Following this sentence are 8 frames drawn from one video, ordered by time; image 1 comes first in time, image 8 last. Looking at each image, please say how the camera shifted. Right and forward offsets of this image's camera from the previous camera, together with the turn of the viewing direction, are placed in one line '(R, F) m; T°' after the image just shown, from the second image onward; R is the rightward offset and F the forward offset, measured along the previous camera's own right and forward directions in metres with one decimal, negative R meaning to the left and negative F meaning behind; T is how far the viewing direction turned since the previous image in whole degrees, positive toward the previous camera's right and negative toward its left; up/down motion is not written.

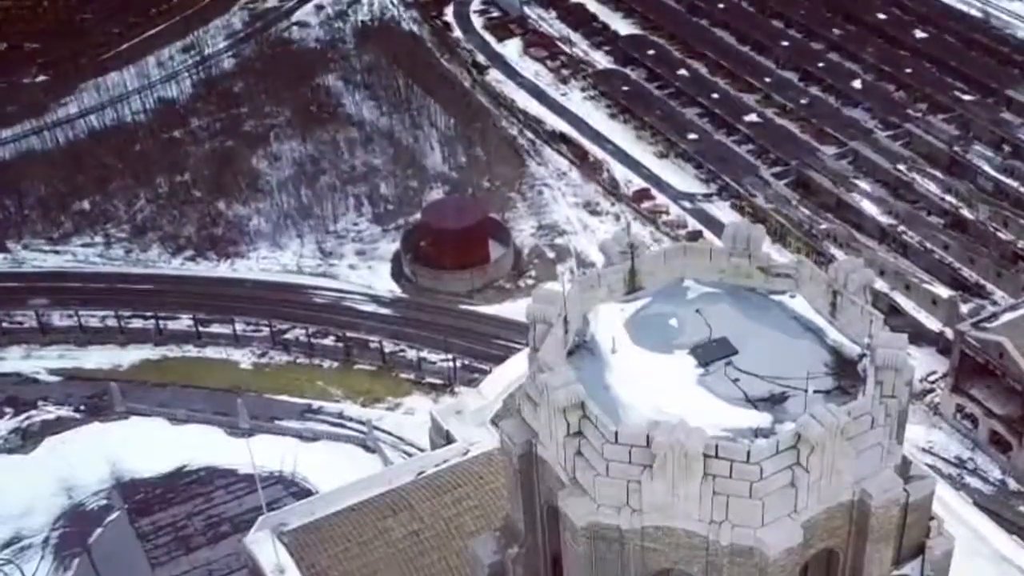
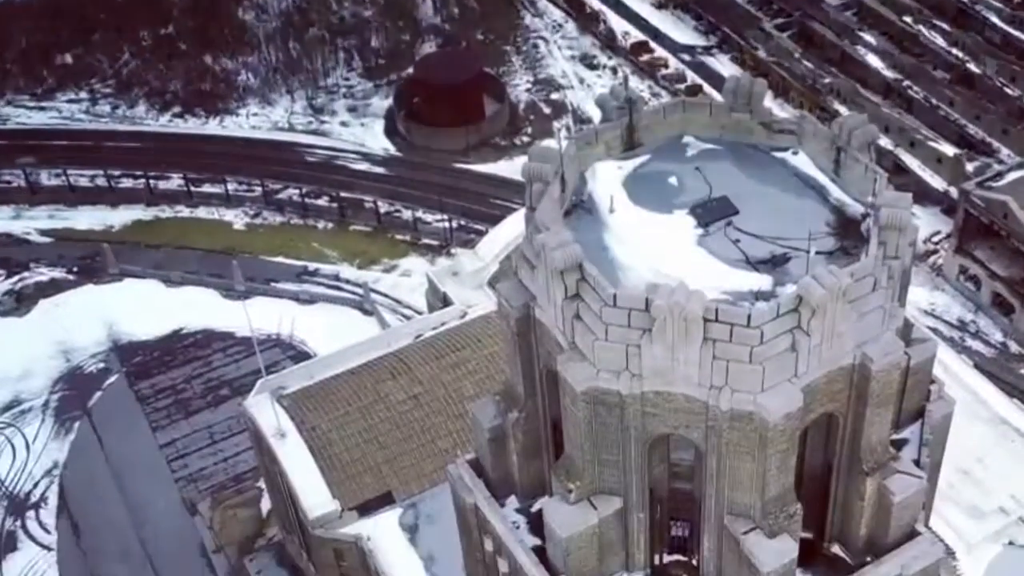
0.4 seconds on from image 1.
(-0.1, +0.4) m; 0°
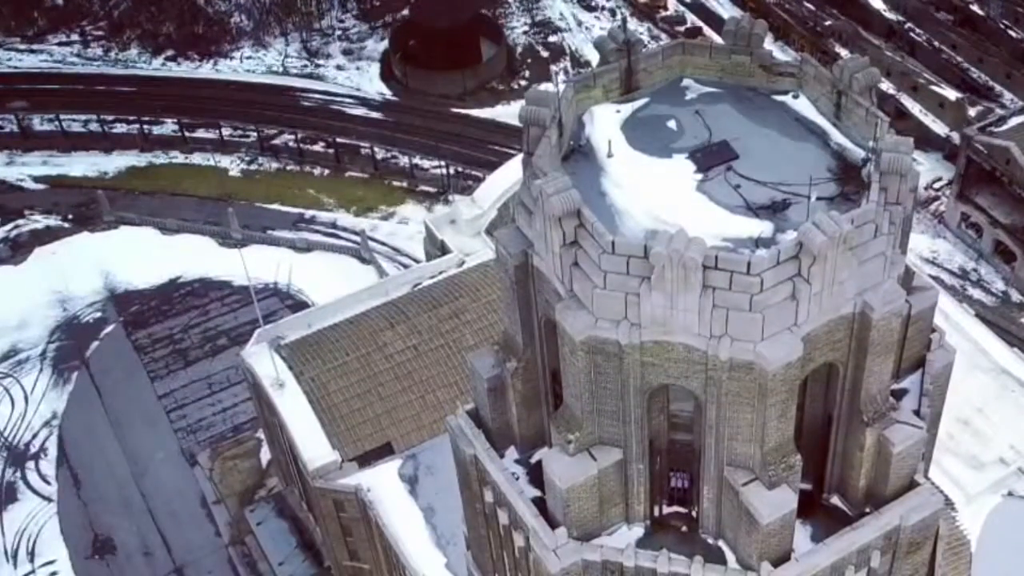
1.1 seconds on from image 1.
(+0.1, +0.3) m; 0°
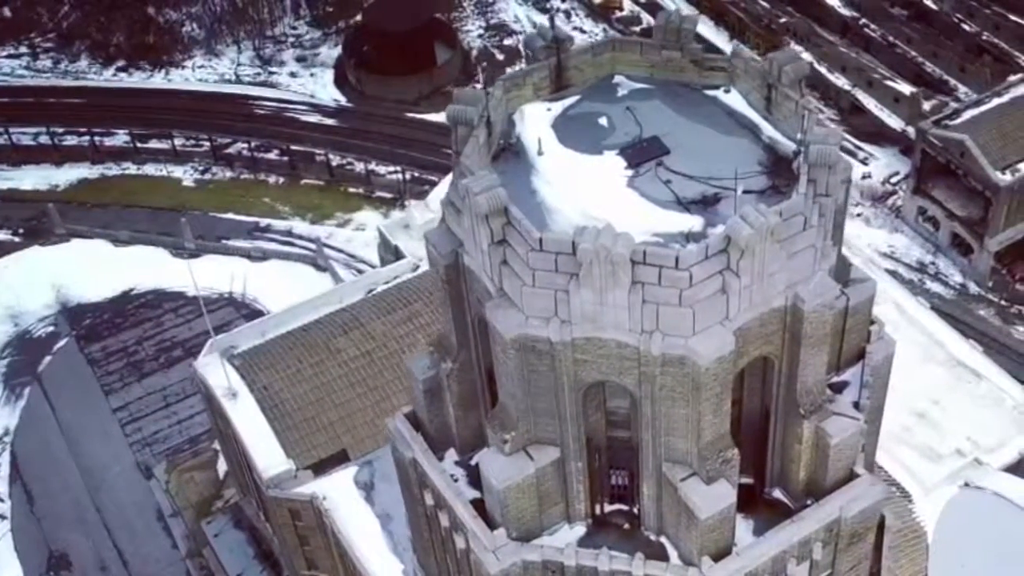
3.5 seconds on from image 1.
(+0.5, +0.1) m; +2°
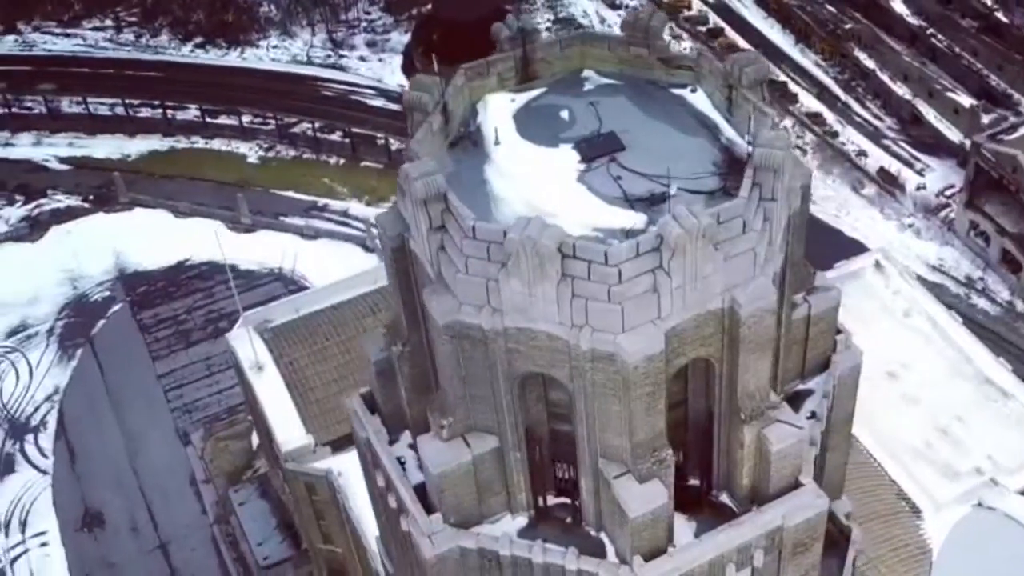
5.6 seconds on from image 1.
(+2.1, -0.1) m; -4°
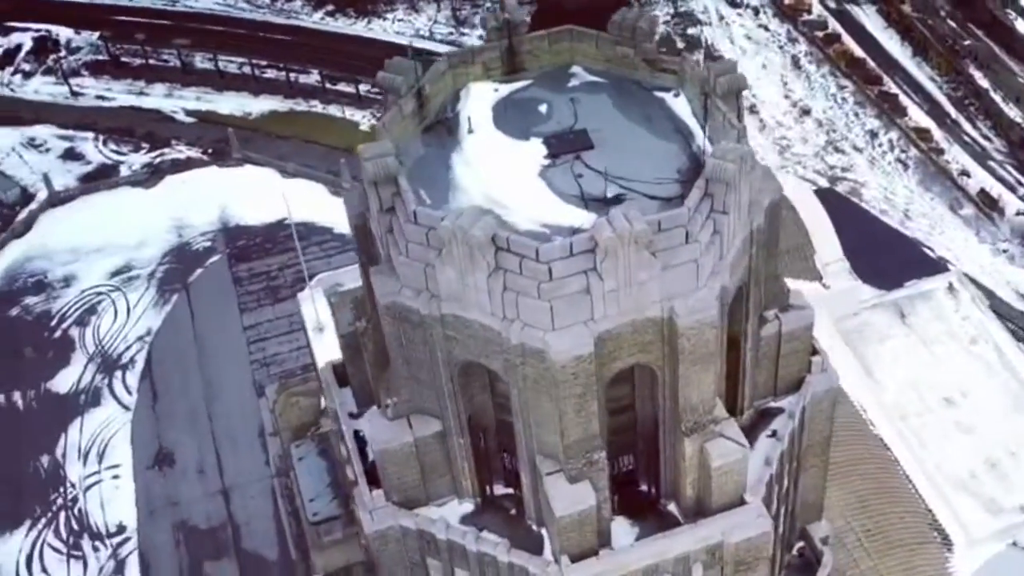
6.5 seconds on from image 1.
(+2.8, 0.0) m; -7°
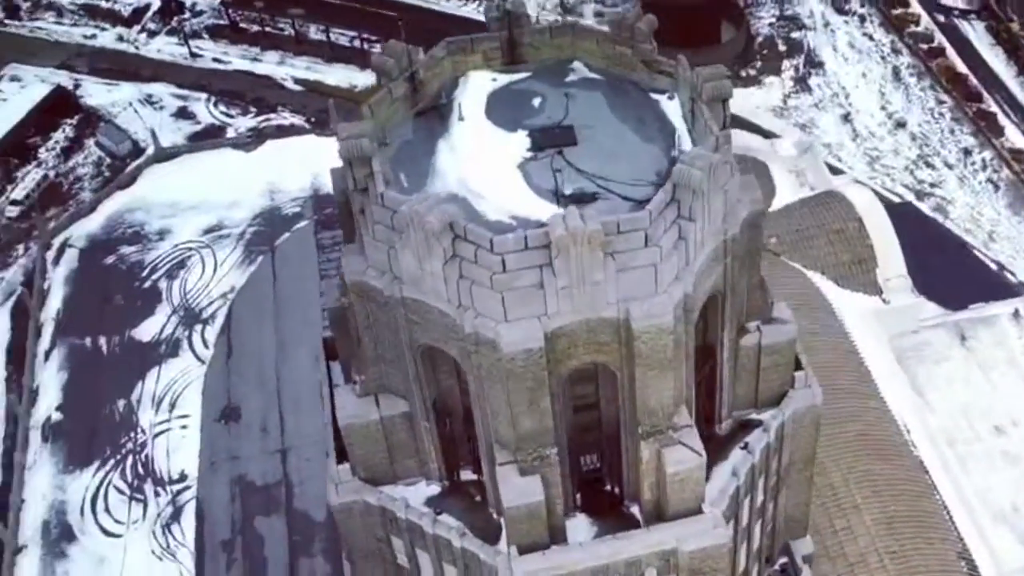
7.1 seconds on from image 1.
(+2.2, 0.0) m; -6°
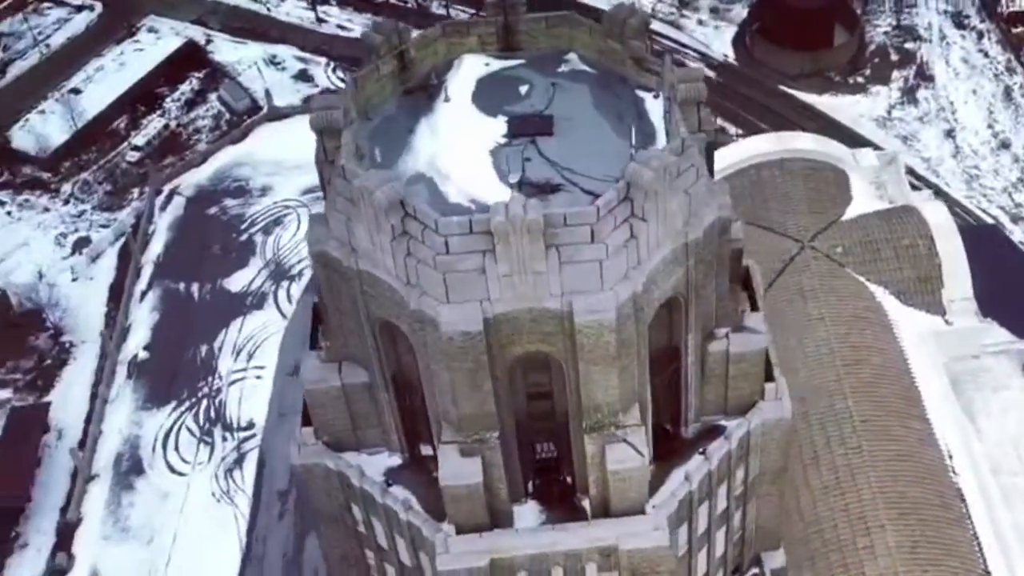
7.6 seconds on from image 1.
(+2.6, 0.0) m; -7°
